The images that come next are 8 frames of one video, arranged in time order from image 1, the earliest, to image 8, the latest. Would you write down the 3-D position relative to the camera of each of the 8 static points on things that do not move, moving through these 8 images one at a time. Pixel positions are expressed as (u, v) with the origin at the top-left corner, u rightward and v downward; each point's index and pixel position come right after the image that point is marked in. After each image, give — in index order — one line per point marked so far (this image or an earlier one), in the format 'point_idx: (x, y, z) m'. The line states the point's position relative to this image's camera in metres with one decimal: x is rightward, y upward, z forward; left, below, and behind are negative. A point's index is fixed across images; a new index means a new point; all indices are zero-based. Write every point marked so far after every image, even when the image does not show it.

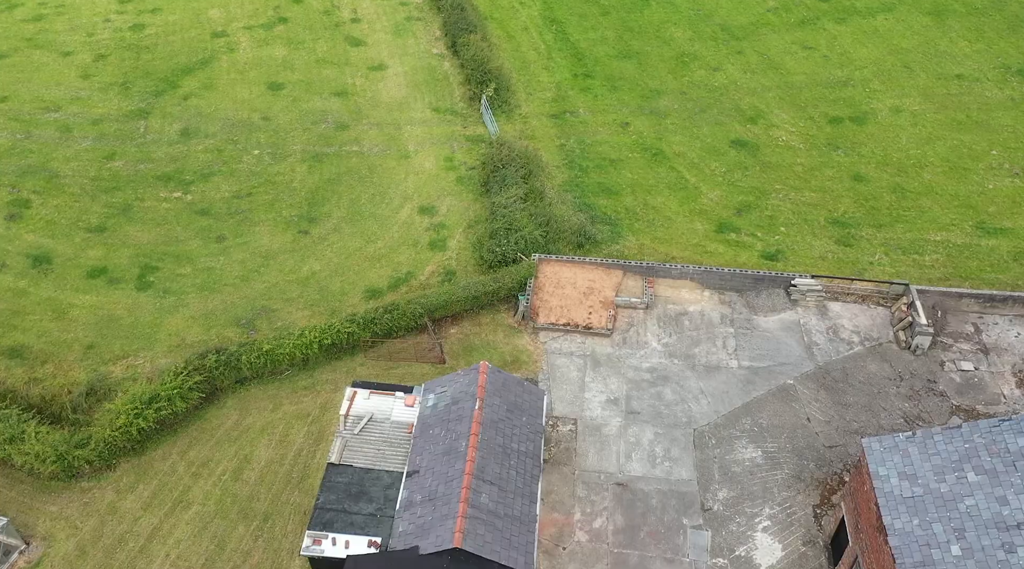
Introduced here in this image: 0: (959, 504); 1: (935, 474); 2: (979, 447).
0: (+9.6, -4.7, +17.4) m
1: (+9.4, -4.2, +18.1) m
2: (+10.3, -3.6, +18.1) m
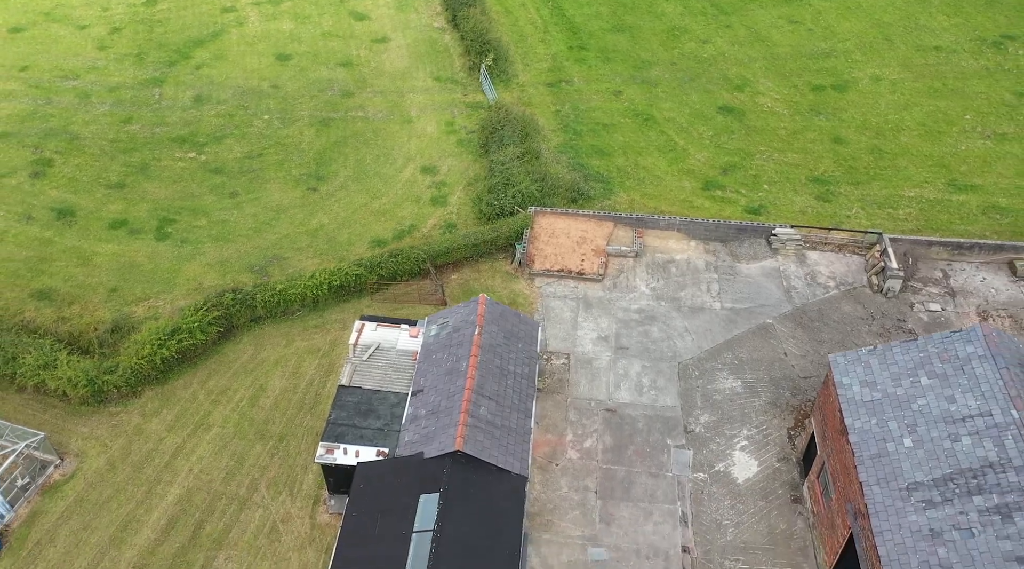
0: (+9.5, -2.8, +19.3) m
1: (+9.3, -2.3, +20.0) m
2: (+10.2, -1.7, +20.0) m
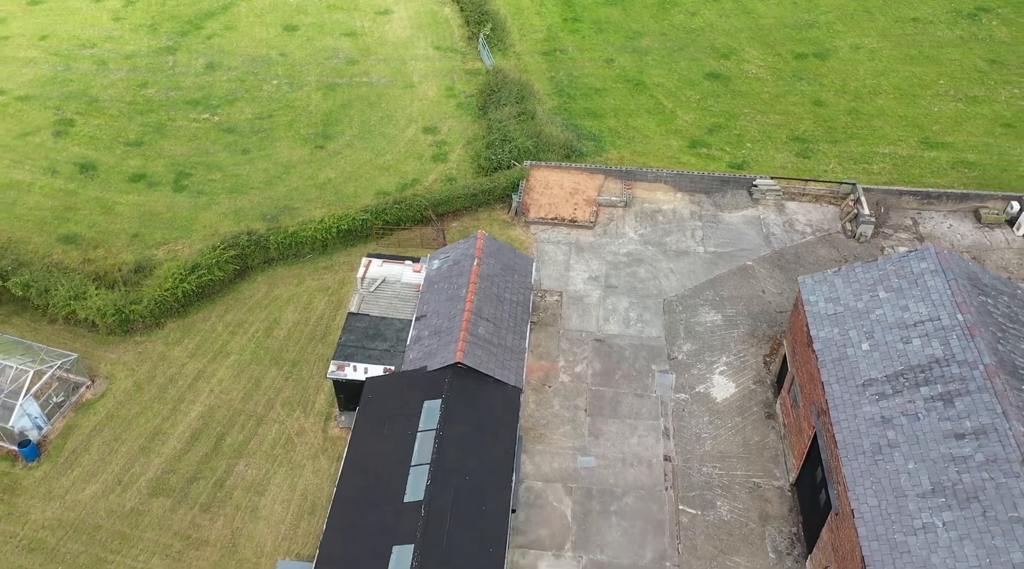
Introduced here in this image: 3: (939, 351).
0: (+9.4, -0.8, +21.3) m
1: (+9.2, -0.3, +22.0) m
2: (+10.1, +0.3, +22.0) m
3: (+10.3, -1.6, +19.7) m
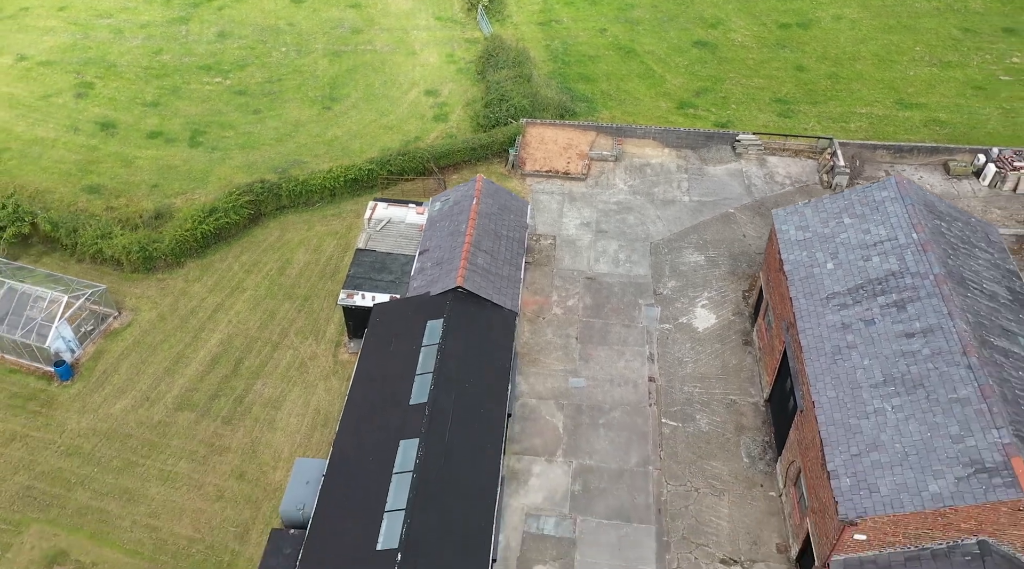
0: (+9.2, +1.3, +23.4) m
1: (+9.1, +1.8, +24.0) m
2: (+10.0, +2.4, +24.0) m
3: (+10.2, +0.5, +21.7) m
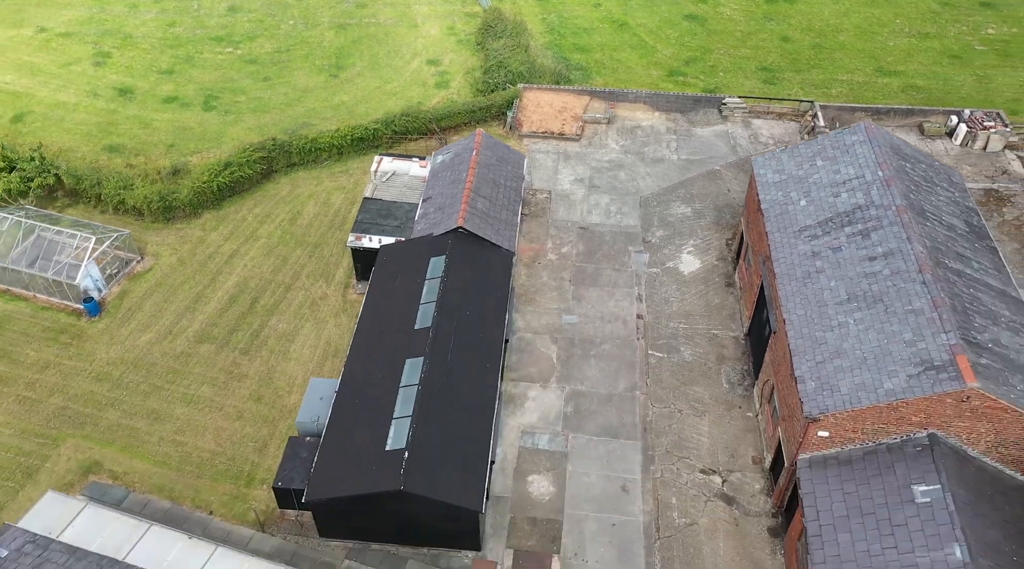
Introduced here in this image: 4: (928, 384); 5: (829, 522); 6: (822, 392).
0: (+9.2, +3.3, +25.3) m
1: (+9.0, +3.8, +25.9) m
2: (+9.9, +4.4, +25.9) m
3: (+10.1, +2.4, +23.6) m
4: (+9.5, -2.3, +18.6) m
5: (+7.4, -5.5, +19.0) m
6: (+7.5, -2.6, +19.7) m
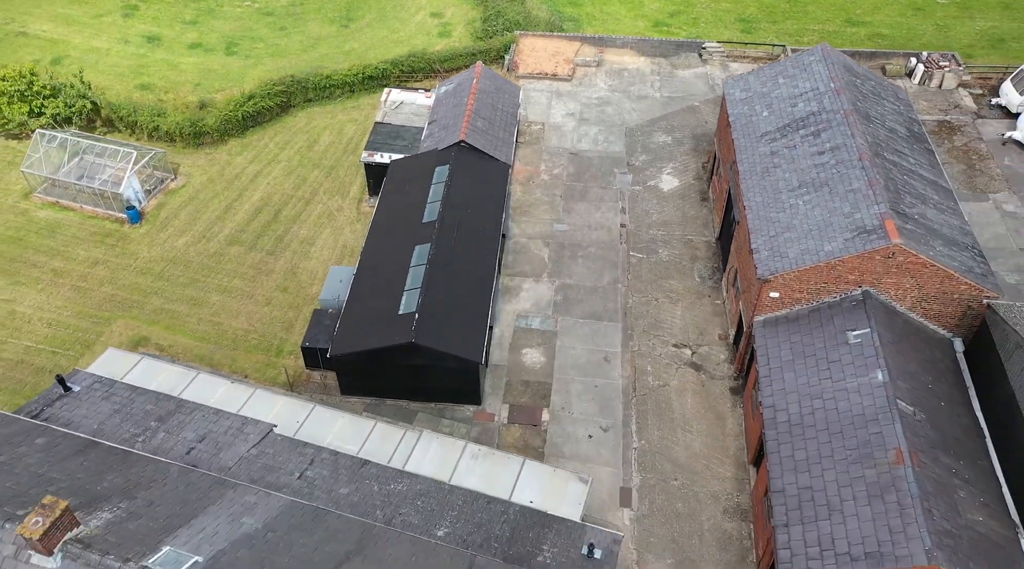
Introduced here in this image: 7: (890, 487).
0: (+9.0, +6.6, +28.6) m
1: (+8.9, +7.1, +29.2) m
2: (+9.8, +7.7, +29.2) m
3: (+9.9, +5.8, +26.9) m
4: (+9.3, +1.1, +21.9) m
5: (+7.3, -2.2, +22.4) m
6: (+7.4, +0.7, +23.1) m
7: (+8.5, -4.5, +18.4) m
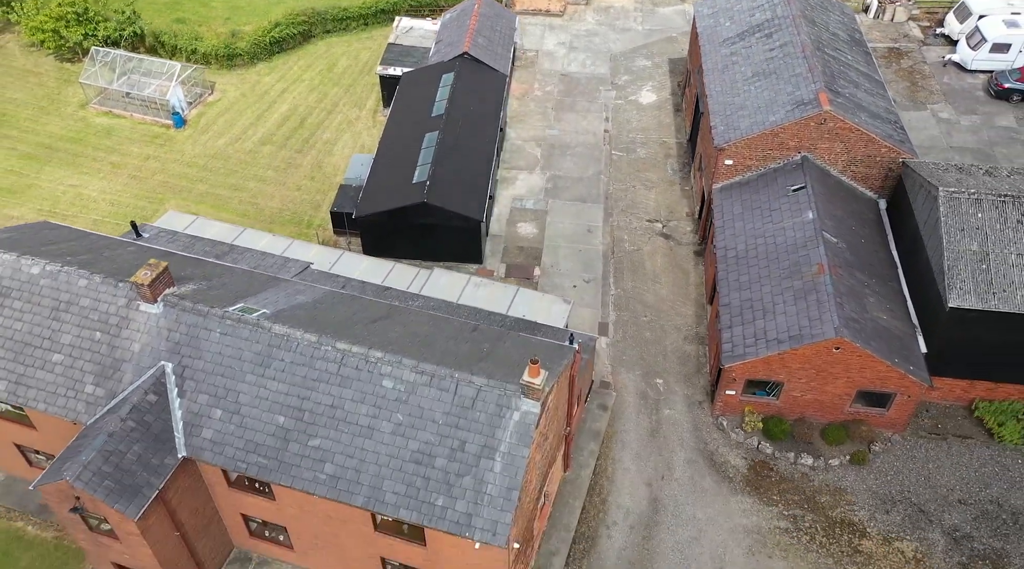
0: (+8.9, +11.1, +33.0) m
1: (+8.7, +11.6, +33.7) m
2: (+9.7, +12.2, +33.7) m
3: (+9.8, +10.2, +31.4) m
4: (+9.2, +5.5, +26.4) m
5: (+7.2, +2.2, +26.9) m
6: (+7.3, +5.1, +27.5) m
7: (+8.4, -0.2, +22.9) m
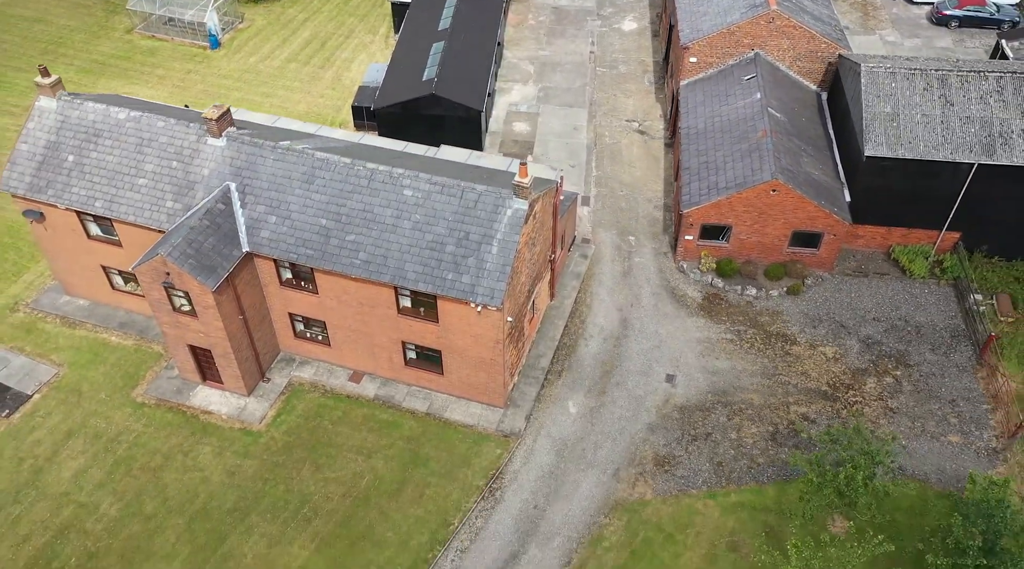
0: (+8.7, +15.8, +37.7) m
1: (+8.6, +16.3, +38.4) m
2: (+9.5, +16.9, +38.3) m
3: (+9.7, +14.9, +36.1) m
4: (+9.1, +10.2, +31.1) m
5: (+7.0, +6.9, +31.6) m
6: (+7.1, +9.8, +32.3) m
7: (+8.2, +4.5, +27.6) m
